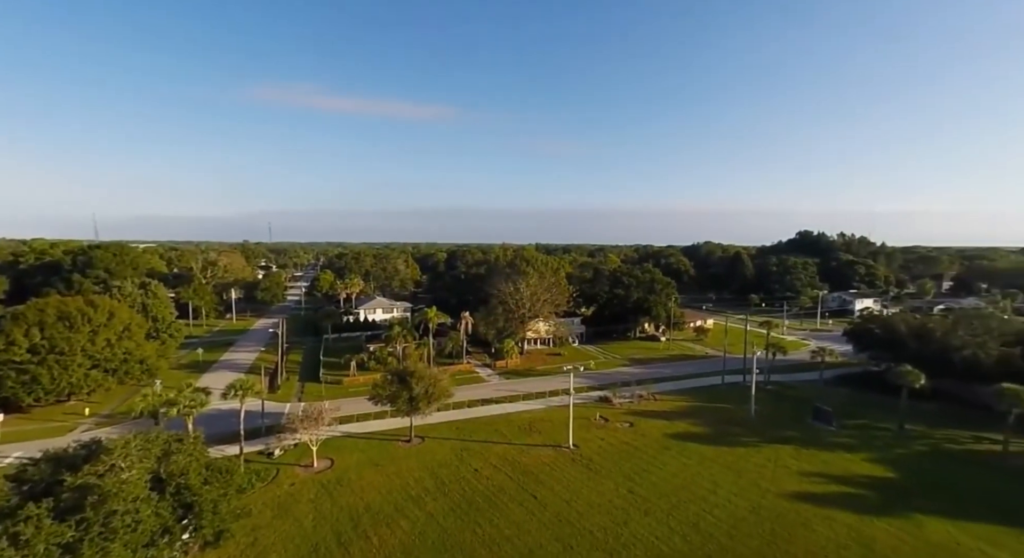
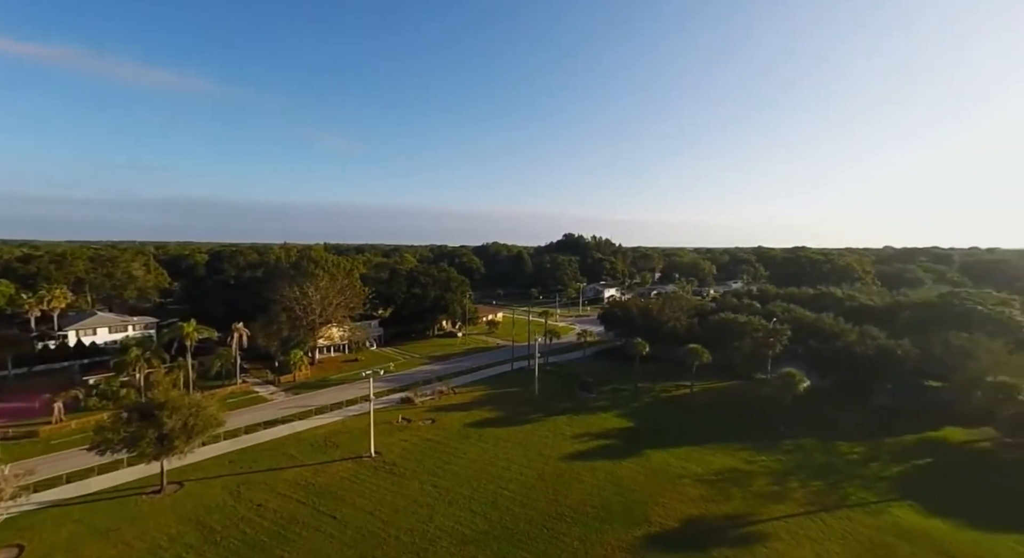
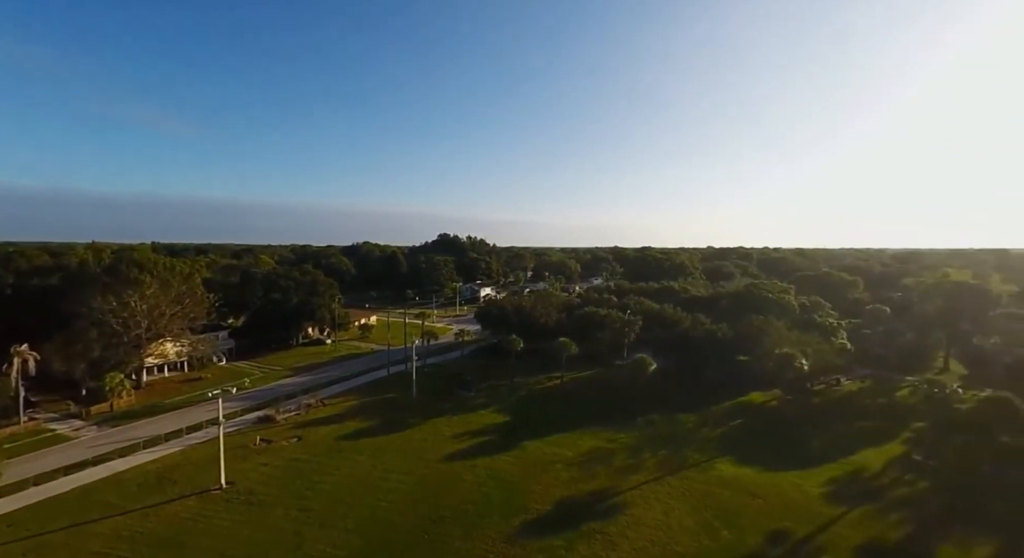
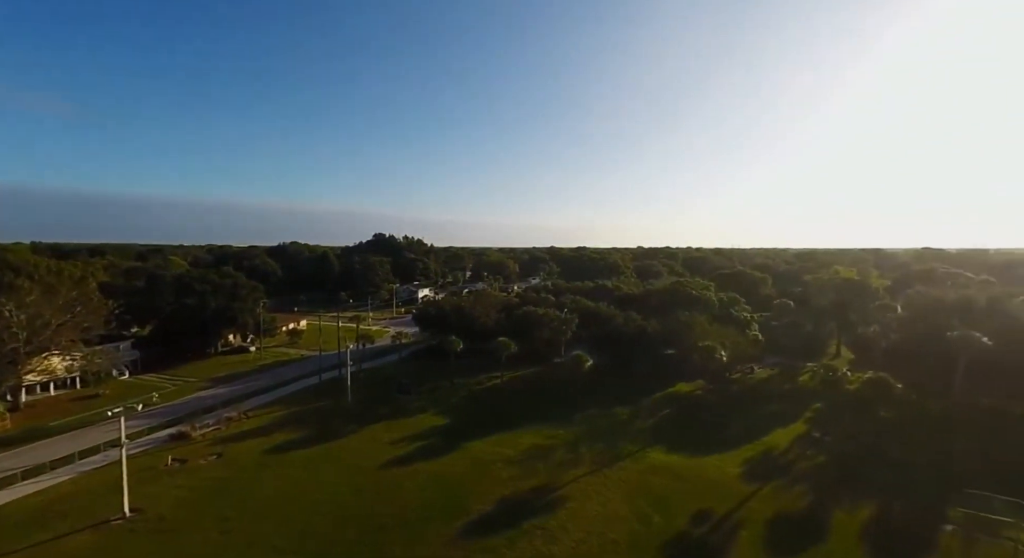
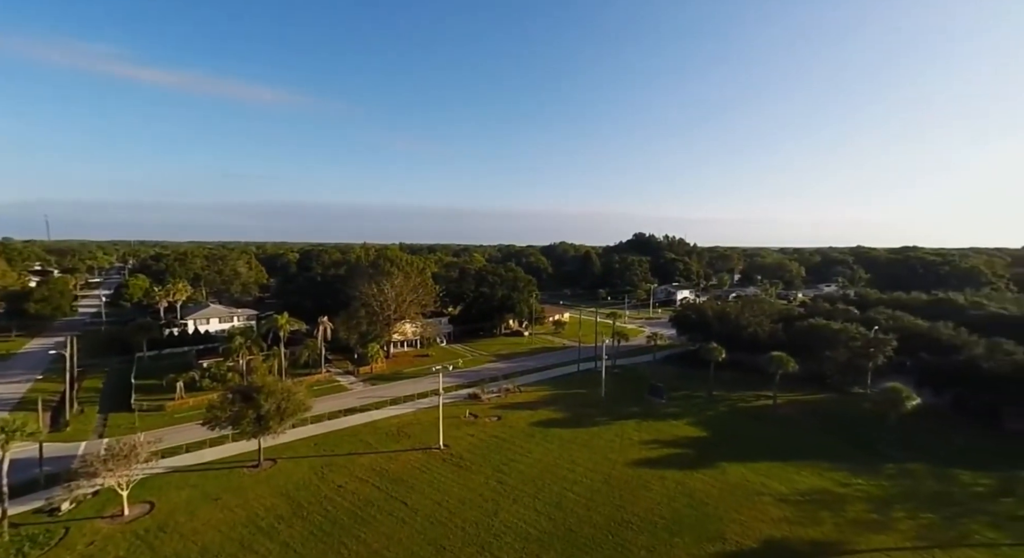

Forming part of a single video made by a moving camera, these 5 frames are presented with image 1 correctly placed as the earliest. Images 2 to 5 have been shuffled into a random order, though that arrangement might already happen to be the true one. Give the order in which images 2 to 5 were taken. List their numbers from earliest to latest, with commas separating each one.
5, 2, 3, 4
